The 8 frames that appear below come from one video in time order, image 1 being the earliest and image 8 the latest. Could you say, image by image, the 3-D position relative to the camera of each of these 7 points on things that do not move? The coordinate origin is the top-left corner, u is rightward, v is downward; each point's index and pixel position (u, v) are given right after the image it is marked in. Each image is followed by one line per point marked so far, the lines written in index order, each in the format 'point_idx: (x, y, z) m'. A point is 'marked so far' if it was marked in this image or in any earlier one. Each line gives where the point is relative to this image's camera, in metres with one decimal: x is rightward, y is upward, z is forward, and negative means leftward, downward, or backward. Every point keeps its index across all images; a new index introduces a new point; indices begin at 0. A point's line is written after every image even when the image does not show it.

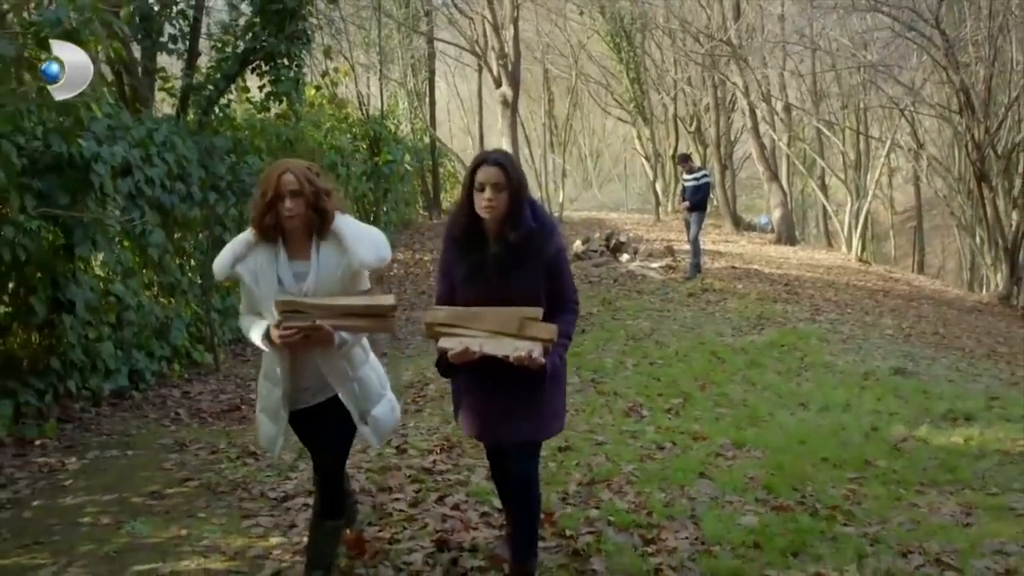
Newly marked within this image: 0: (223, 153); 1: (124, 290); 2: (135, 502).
0: (-2.6, +1.2, +10.1) m
1: (-2.8, 0.0, +8.1) m
2: (-1.8, -1.1, +5.5) m
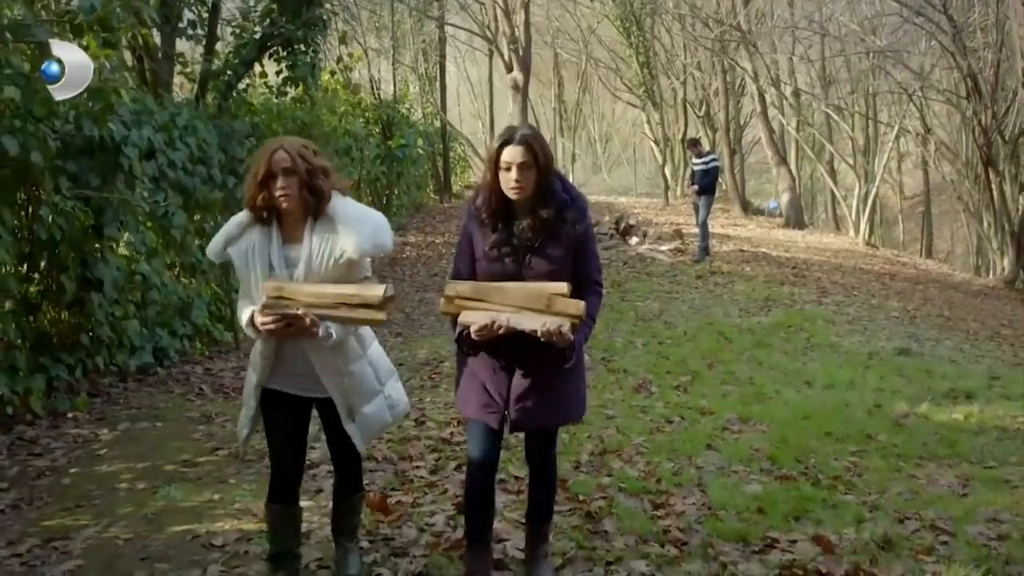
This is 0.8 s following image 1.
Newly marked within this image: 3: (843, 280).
0: (-2.5, +1.4, +10.4) m
1: (-2.7, +0.1, +8.4) m
2: (-1.8, -0.9, +5.8) m
3: (+4.9, +0.1, +16.8) m
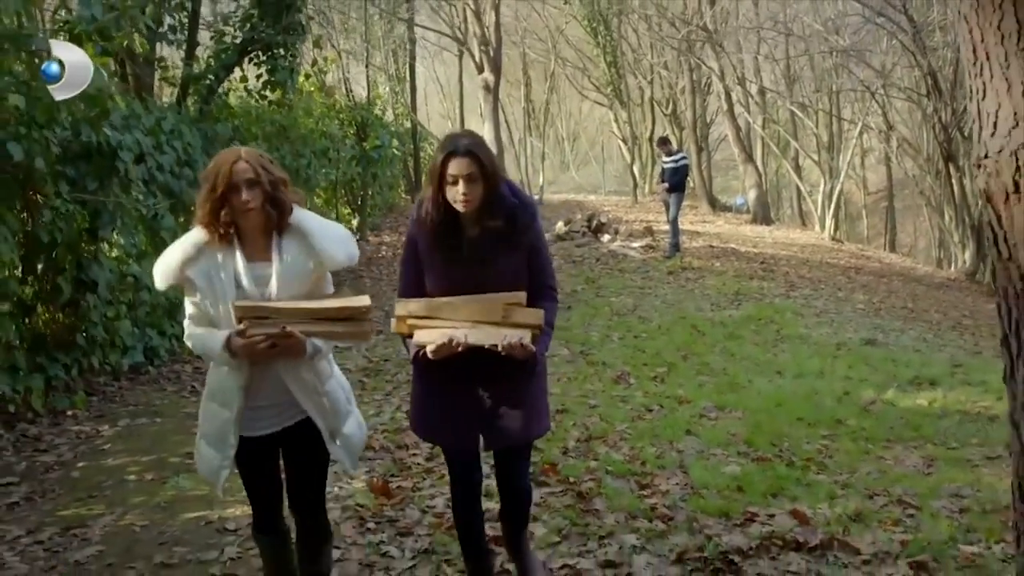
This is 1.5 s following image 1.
0: (-2.7, +1.4, +10.6) m
1: (-2.9, +0.1, +8.6) m
2: (-1.8, -0.9, +6.1) m
3: (+4.6, +0.2, +17.2) m
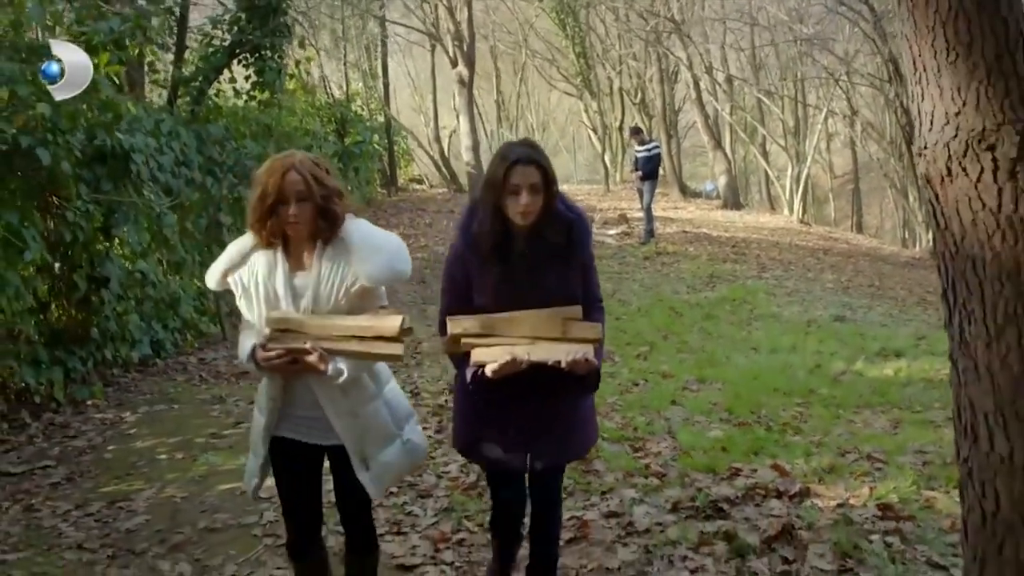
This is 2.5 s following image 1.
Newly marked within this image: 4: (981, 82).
0: (-2.9, +1.4, +11.0) m
1: (-2.9, +0.2, +9.0) m
2: (-1.8, -0.9, +6.5) m
3: (+4.3, +0.5, +17.8) m
4: (+1.0, +0.4, +2.5) m
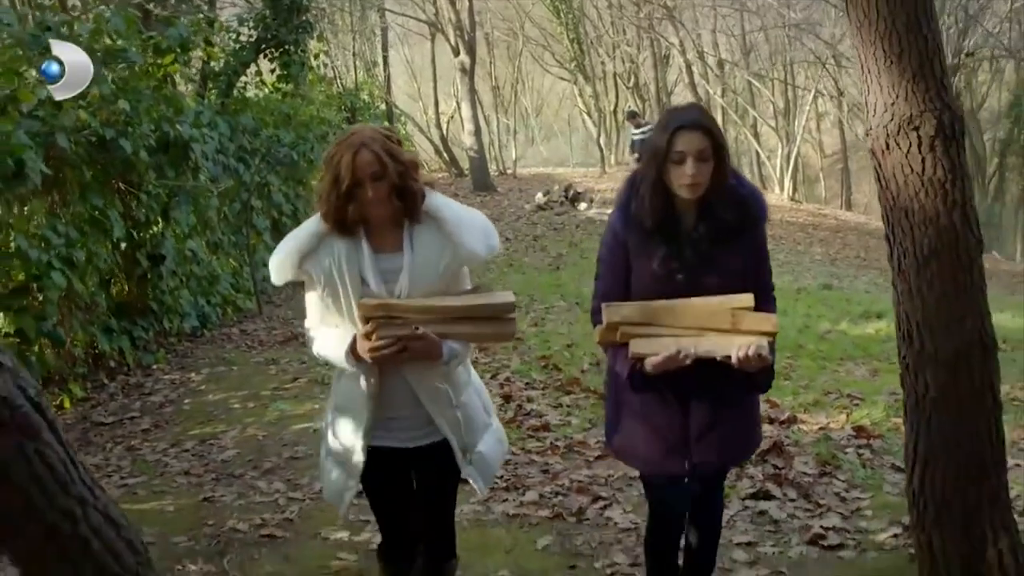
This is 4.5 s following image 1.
0: (-2.8, +1.7, +11.9) m
1: (-2.8, +0.4, +10.0) m
2: (-1.6, -0.7, +7.5) m
3: (+4.3, +0.9, +18.8) m
4: (+1.2, +0.6, +3.4) m
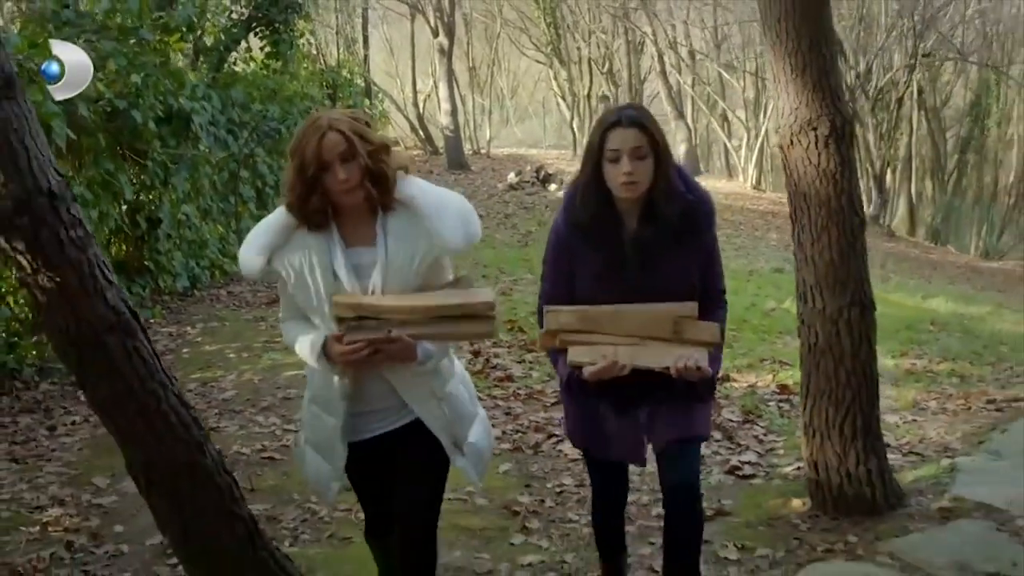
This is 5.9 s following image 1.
0: (-3.0, +2.1, +12.6) m
1: (-3.1, +0.7, +10.7) m
2: (-1.9, -0.4, +8.2) m
3: (+3.9, +1.2, +19.7) m
4: (+1.1, +0.7, +4.2) m
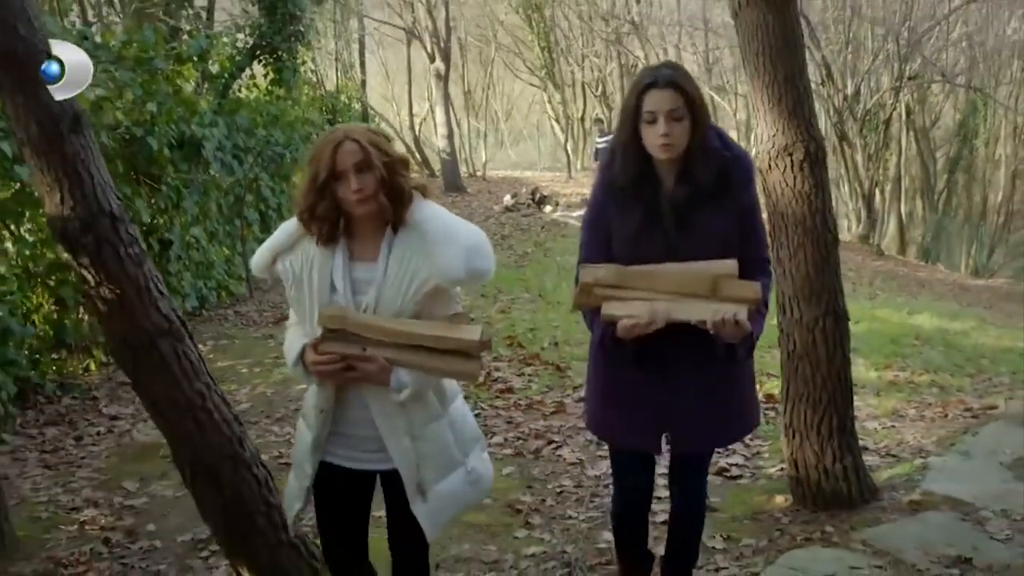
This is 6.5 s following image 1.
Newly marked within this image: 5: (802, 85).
0: (-3.1, +1.8, +13.0) m
1: (-3.1, +0.5, +11.1) m
2: (-1.9, -0.6, +8.6) m
3: (+3.8, +0.9, +20.1) m
4: (+1.1, +0.7, +4.6) m
5: (+1.2, +0.8, +4.7) m
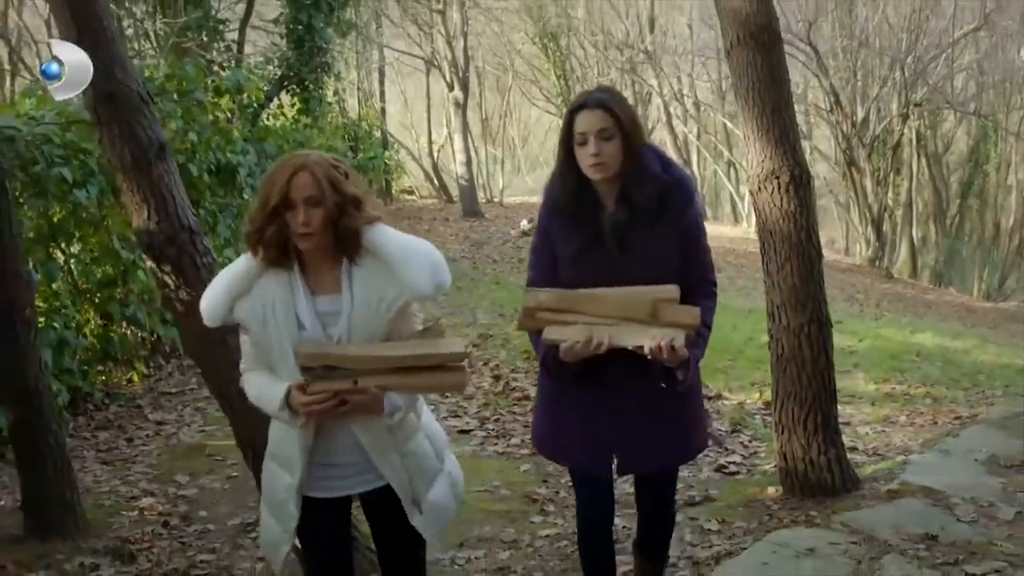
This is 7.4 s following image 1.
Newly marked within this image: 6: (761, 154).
0: (-2.9, +1.6, +13.6) m
1: (-2.9, +0.3, +11.7) m
2: (-1.7, -0.7, +9.2) m
3: (+4.1, +0.5, +20.6) m
4: (+1.2, +0.7, +5.2) m
5: (+1.3, +0.8, +5.2) m
6: (+1.2, +0.6, +5.2) m
